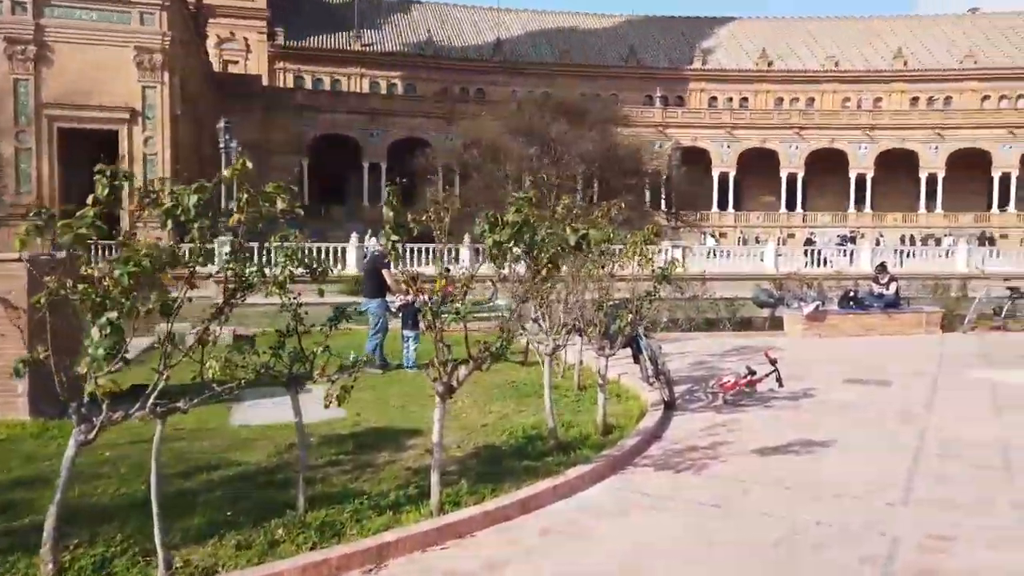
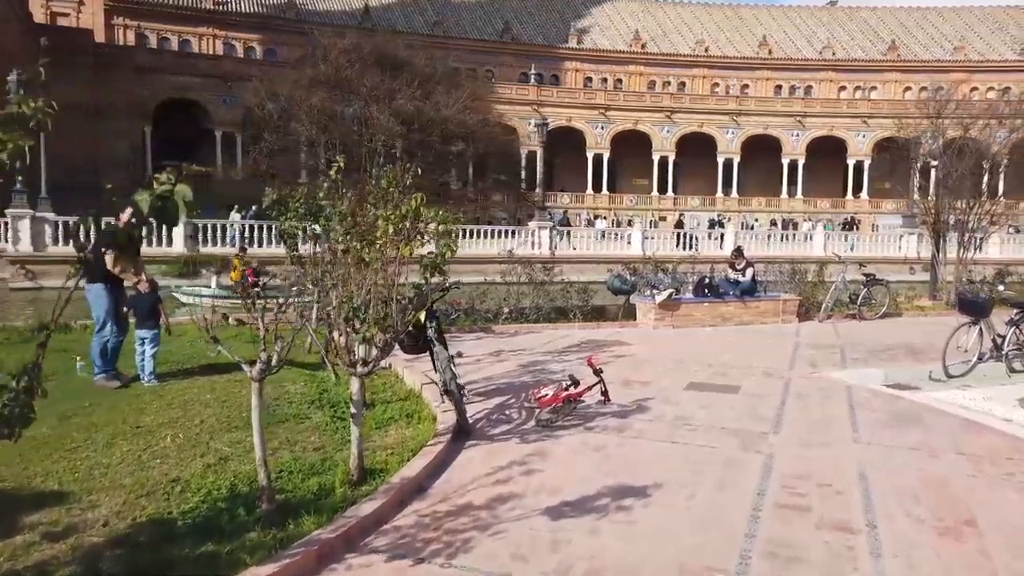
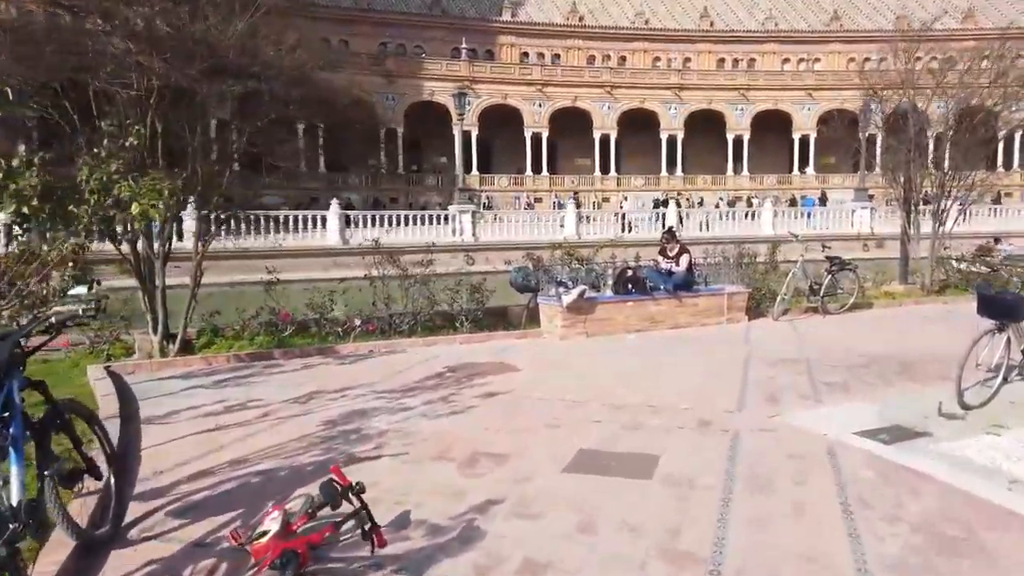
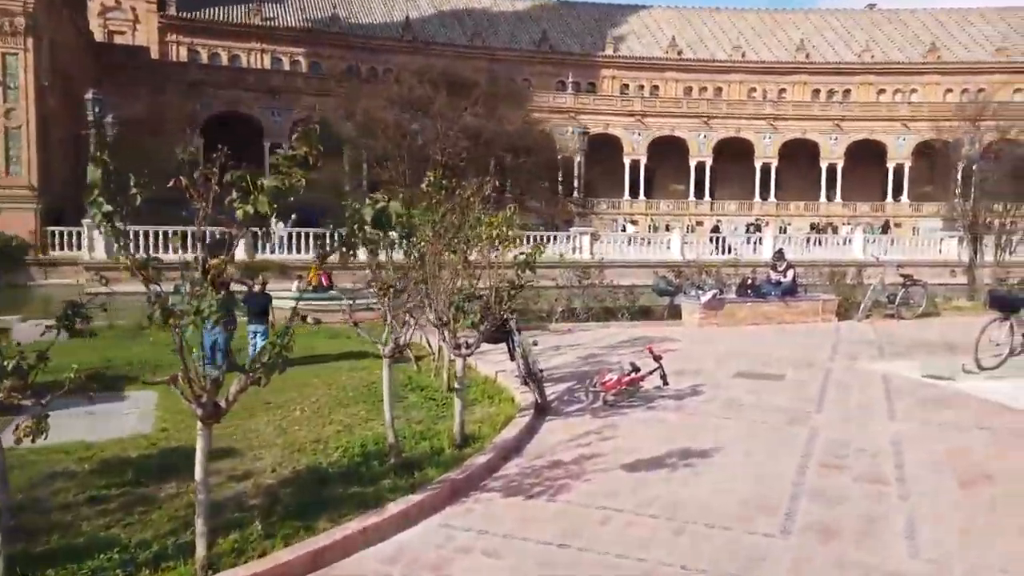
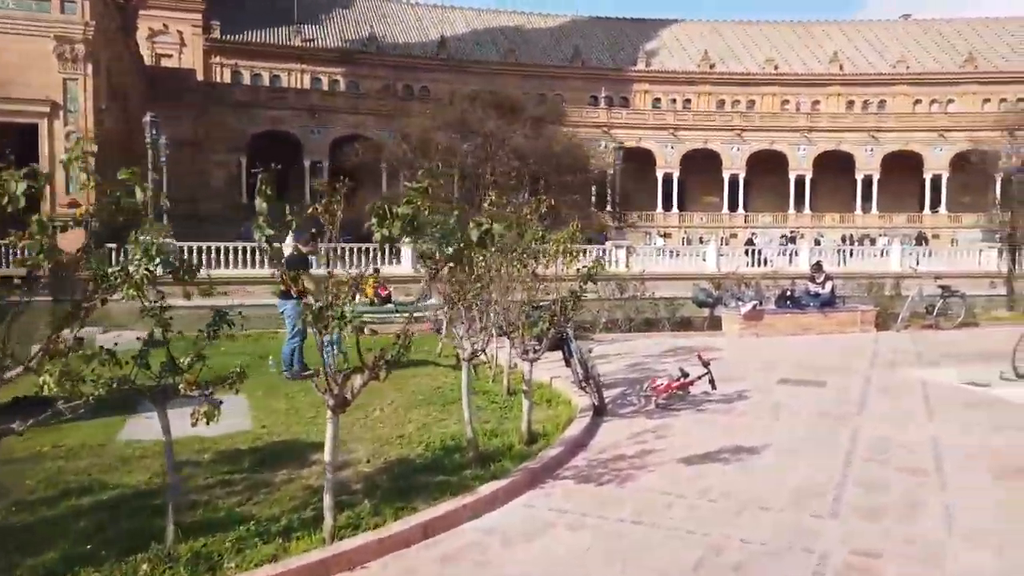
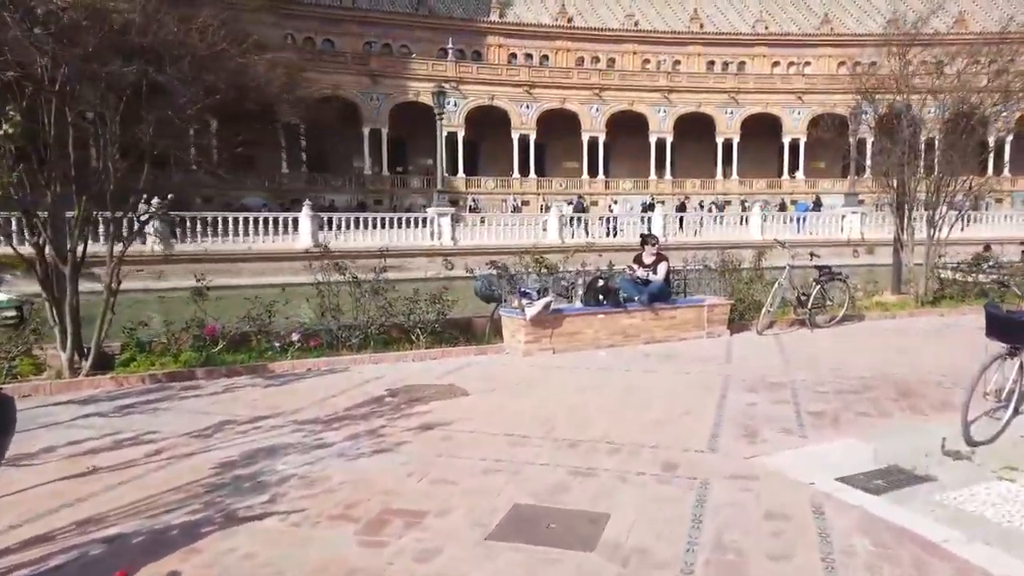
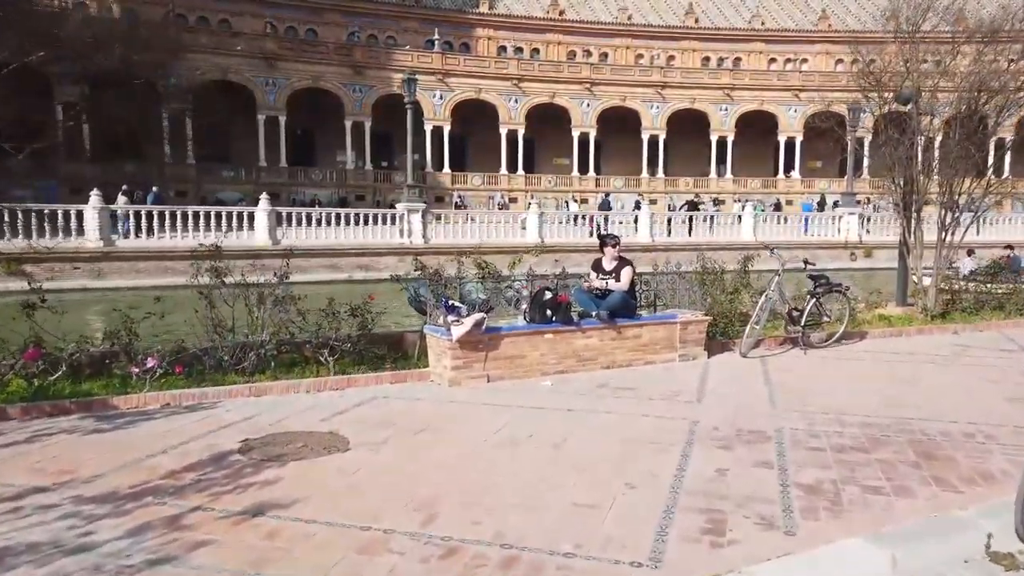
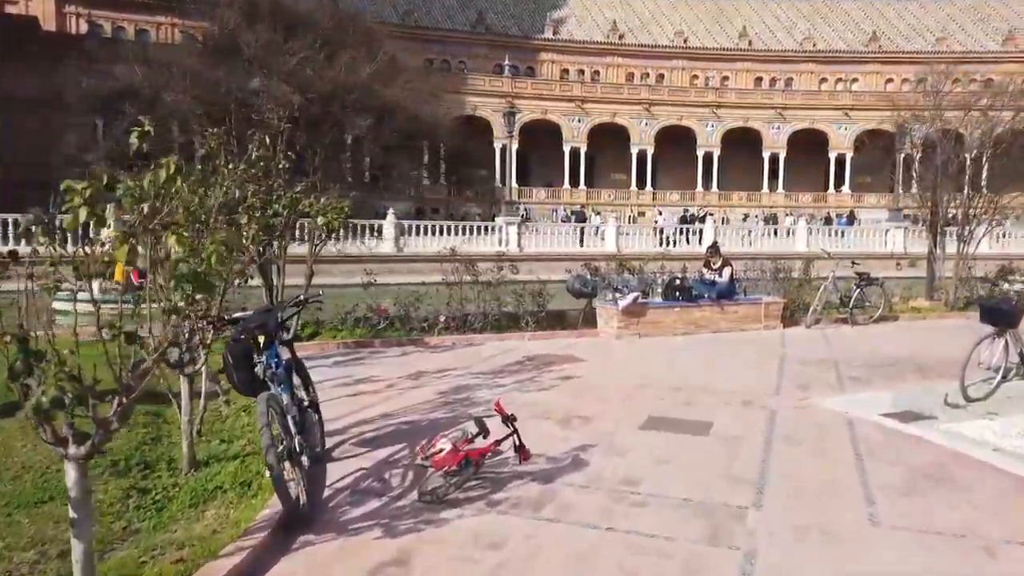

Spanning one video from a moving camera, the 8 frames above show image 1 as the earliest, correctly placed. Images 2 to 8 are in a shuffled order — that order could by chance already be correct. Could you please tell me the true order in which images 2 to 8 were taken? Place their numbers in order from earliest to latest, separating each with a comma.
5, 4, 2, 8, 3, 6, 7
